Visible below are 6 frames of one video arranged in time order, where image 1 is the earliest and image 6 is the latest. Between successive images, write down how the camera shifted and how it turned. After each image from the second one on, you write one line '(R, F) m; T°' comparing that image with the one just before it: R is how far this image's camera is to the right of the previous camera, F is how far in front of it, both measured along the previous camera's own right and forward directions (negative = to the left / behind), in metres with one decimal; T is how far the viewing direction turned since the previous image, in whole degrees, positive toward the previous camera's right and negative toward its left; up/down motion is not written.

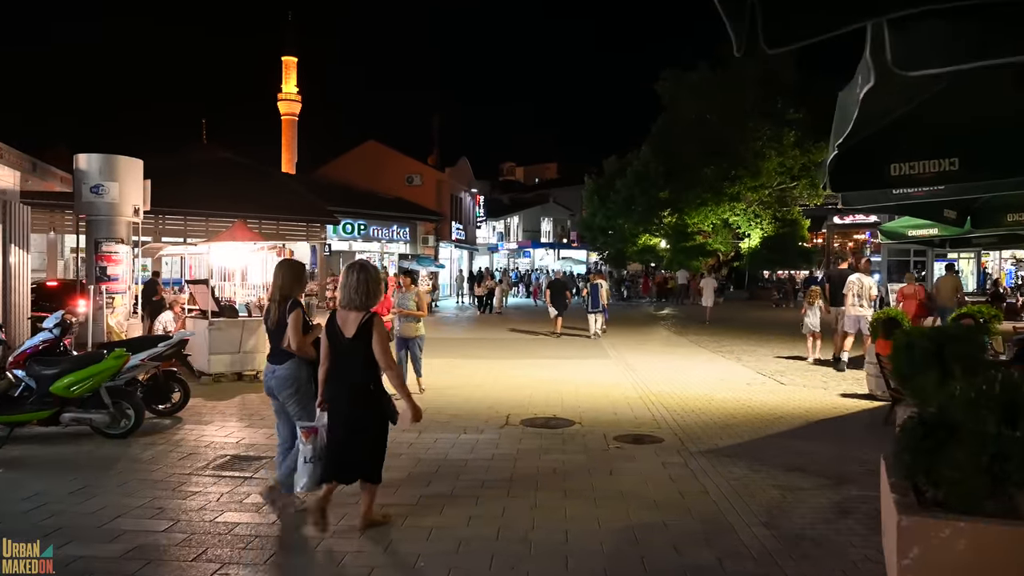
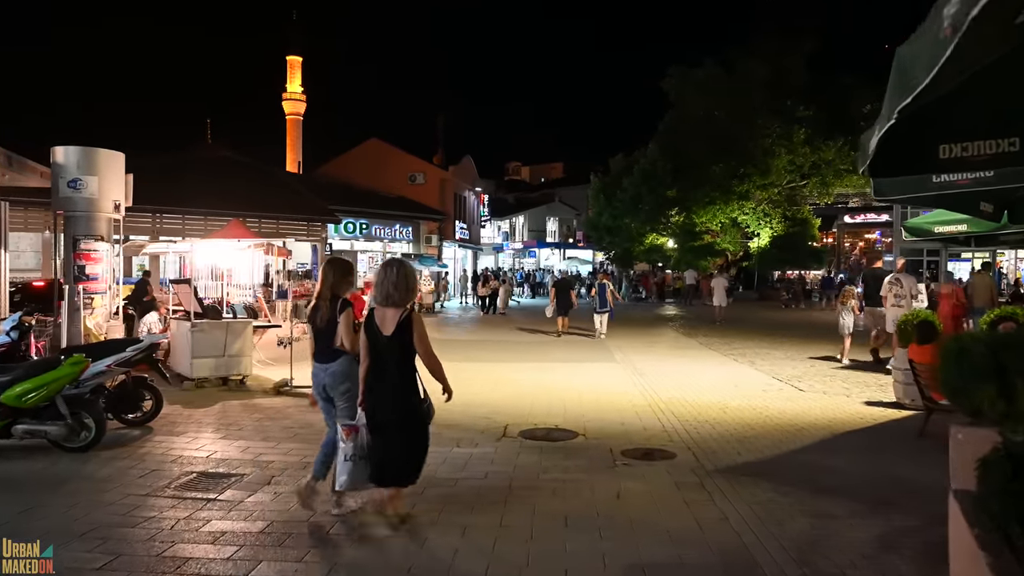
(+0.1, +0.6) m; -1°
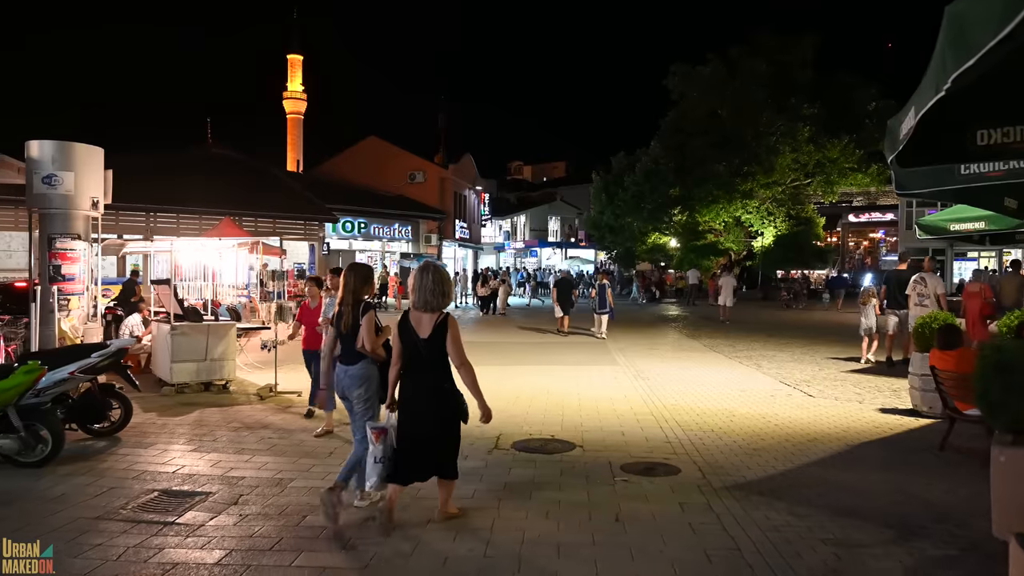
(+0.1, +0.5) m; 0°
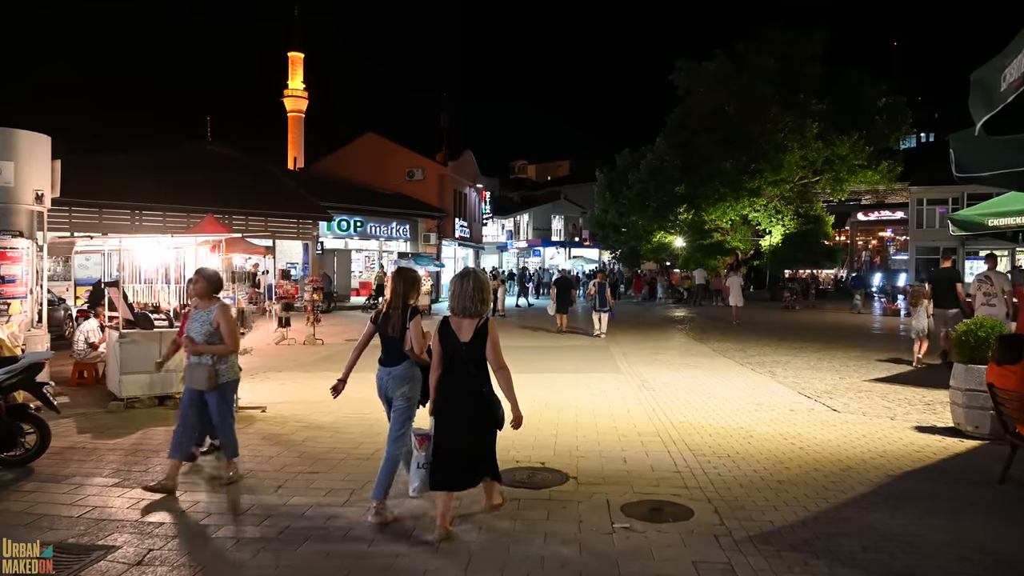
(+0.2, +1.1) m; 0°
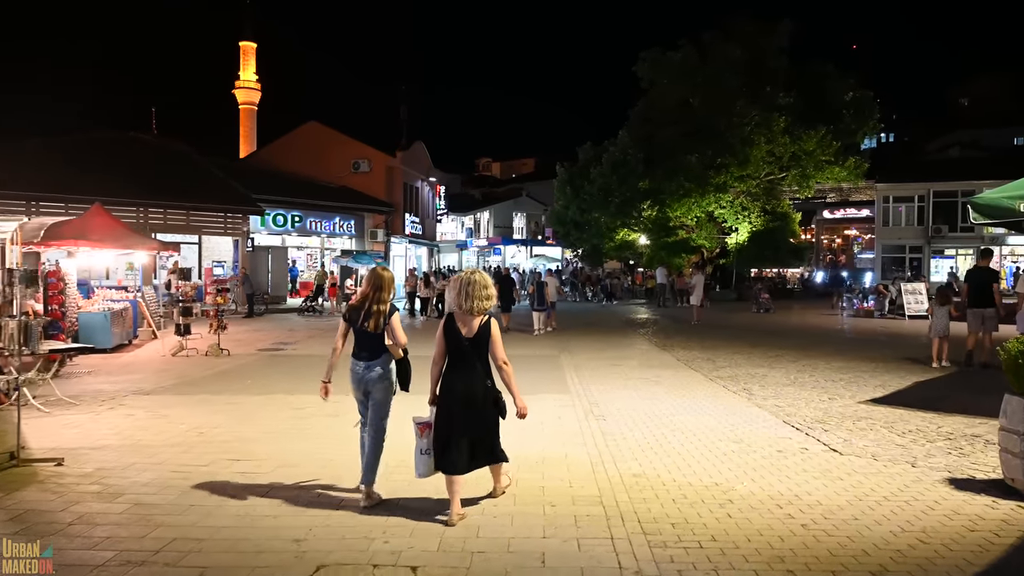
(+0.7, +2.3) m; +3°
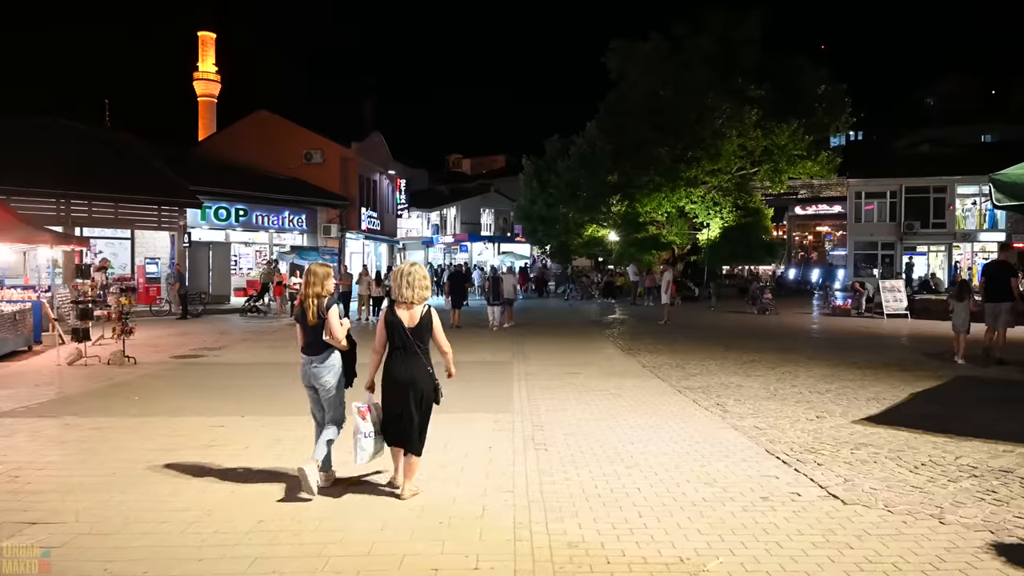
(+0.5, +1.7) m; +2°
